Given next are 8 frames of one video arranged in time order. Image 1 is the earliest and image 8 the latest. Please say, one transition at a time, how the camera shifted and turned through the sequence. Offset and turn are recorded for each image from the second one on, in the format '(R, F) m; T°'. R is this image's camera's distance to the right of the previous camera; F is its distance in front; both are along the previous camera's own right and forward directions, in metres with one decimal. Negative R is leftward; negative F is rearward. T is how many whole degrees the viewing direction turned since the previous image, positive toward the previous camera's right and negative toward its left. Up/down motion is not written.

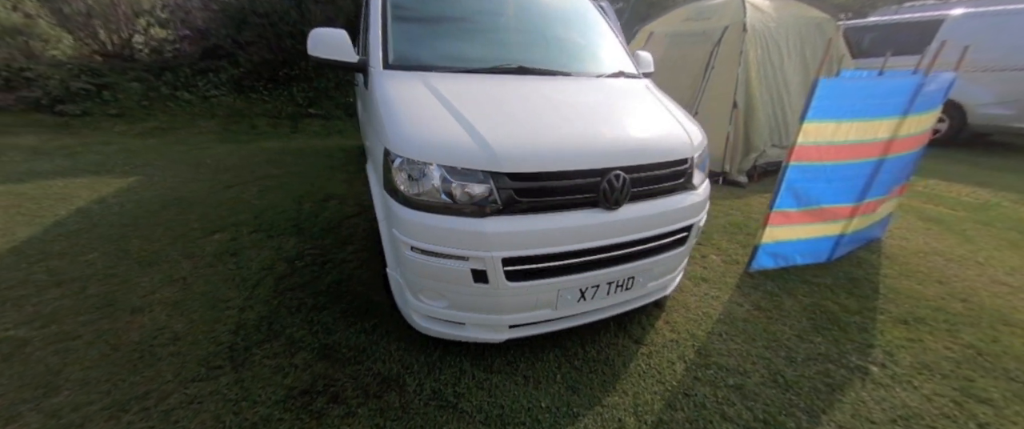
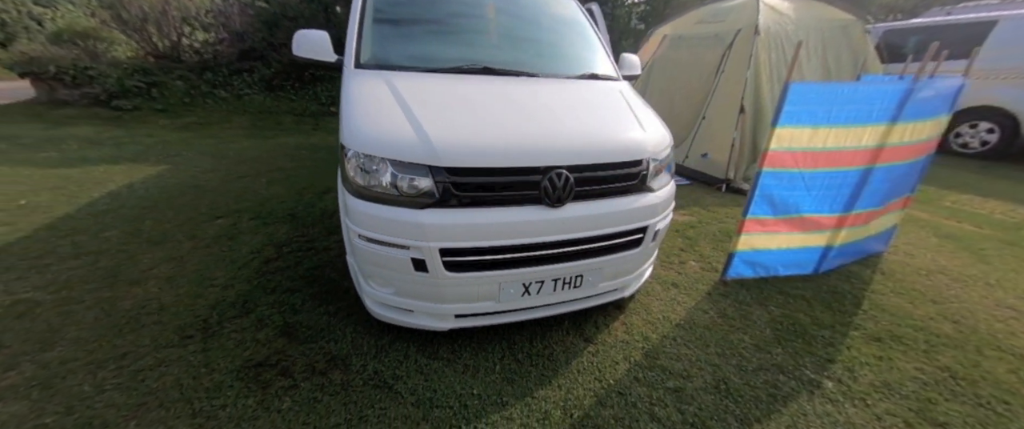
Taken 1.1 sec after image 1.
(+0.4, -0.1) m; -5°
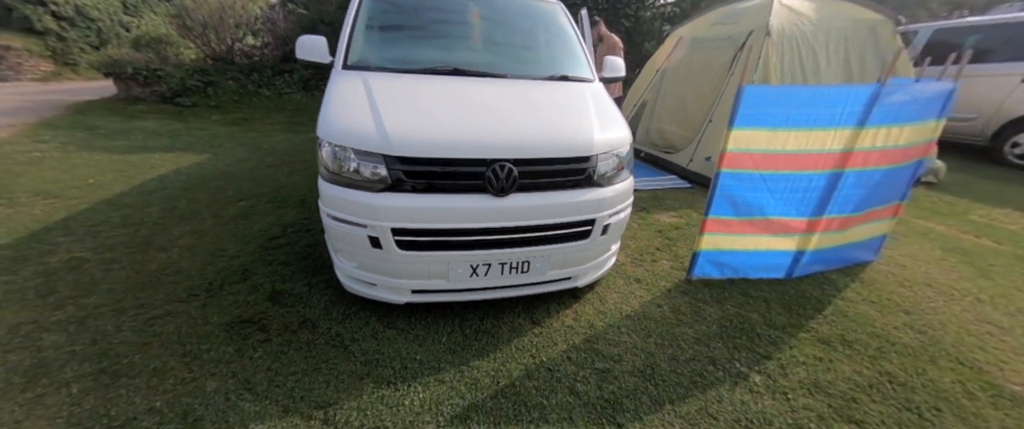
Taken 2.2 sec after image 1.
(+0.5, -0.2) m; -6°
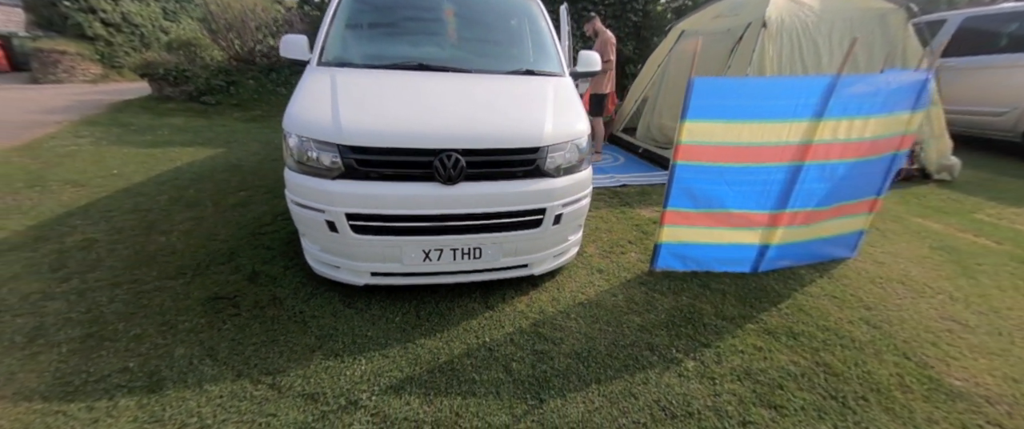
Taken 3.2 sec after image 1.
(+0.4, -0.1) m; -4°
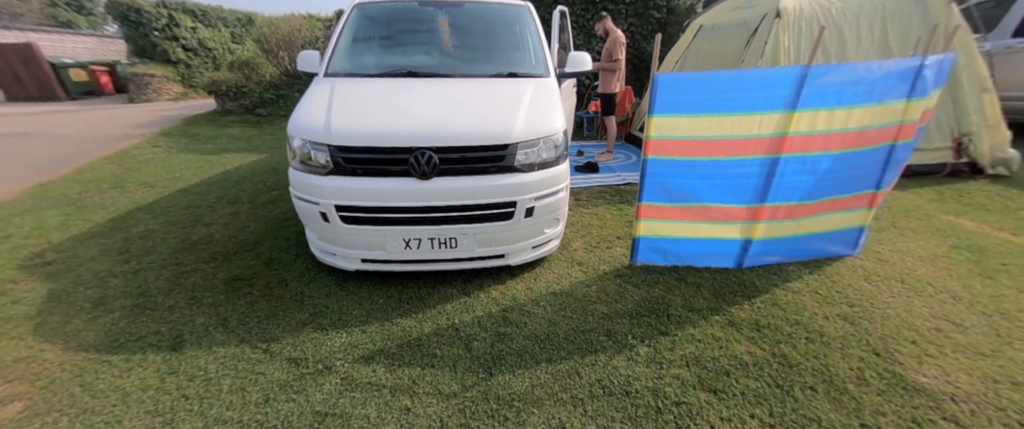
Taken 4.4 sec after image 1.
(+0.5, -0.1) m; -7°
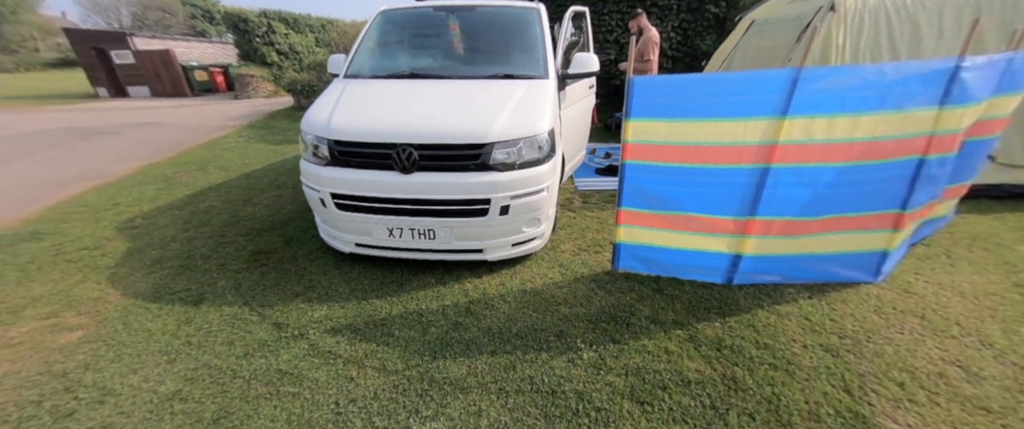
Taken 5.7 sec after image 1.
(+0.6, 0.0) m; -10°
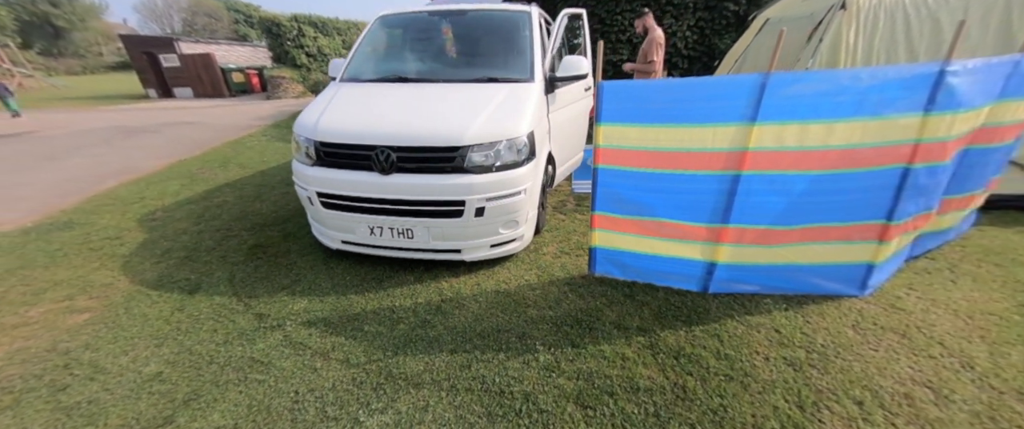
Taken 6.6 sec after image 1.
(+0.3, 0.0) m; -4°
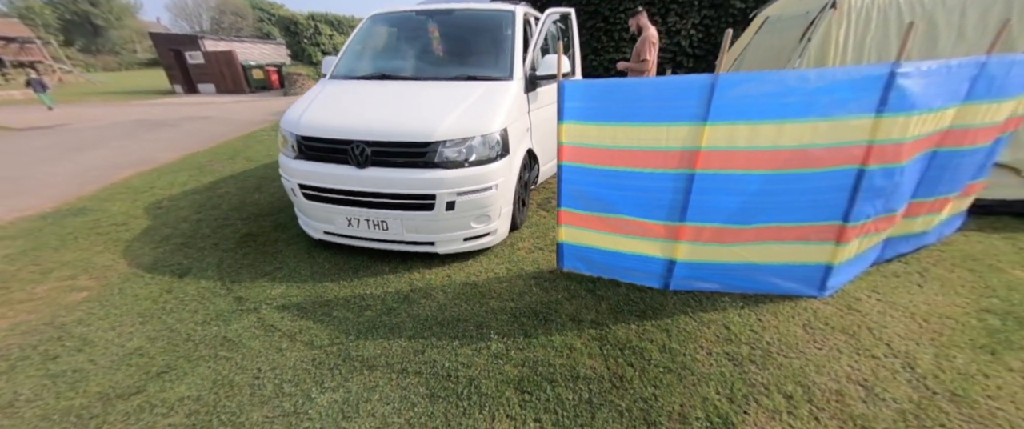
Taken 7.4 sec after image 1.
(+0.3, -0.1) m; -2°
